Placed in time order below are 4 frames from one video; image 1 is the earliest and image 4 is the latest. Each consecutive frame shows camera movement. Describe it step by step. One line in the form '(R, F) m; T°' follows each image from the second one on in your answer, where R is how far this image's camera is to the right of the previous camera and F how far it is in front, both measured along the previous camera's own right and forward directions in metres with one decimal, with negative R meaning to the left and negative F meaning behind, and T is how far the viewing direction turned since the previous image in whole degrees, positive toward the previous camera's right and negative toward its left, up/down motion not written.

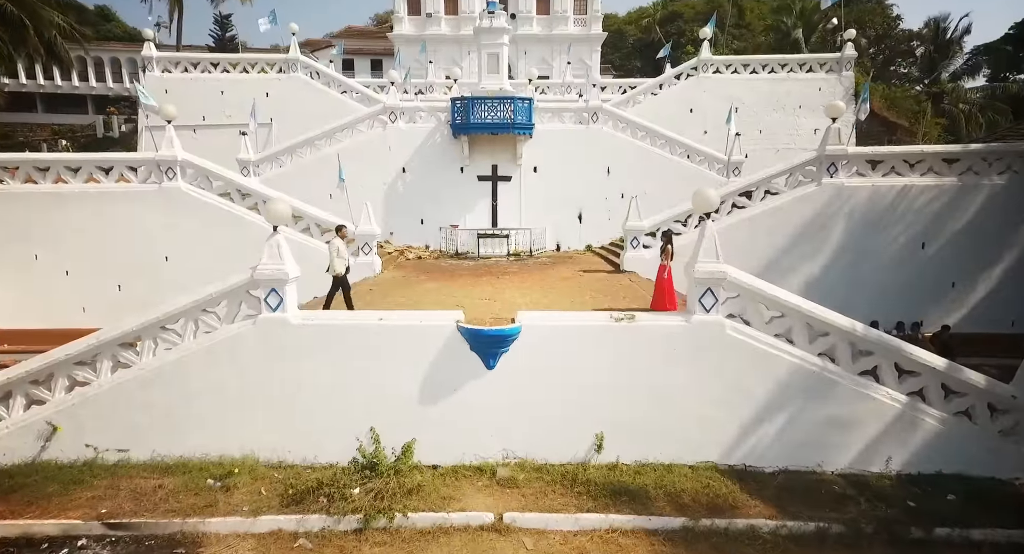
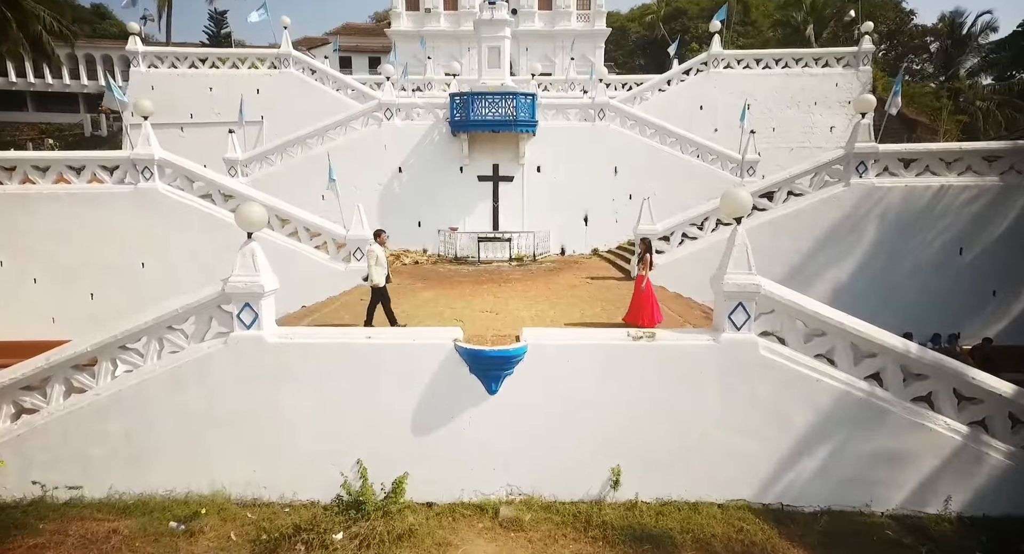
(0.0, +0.8) m; 0°
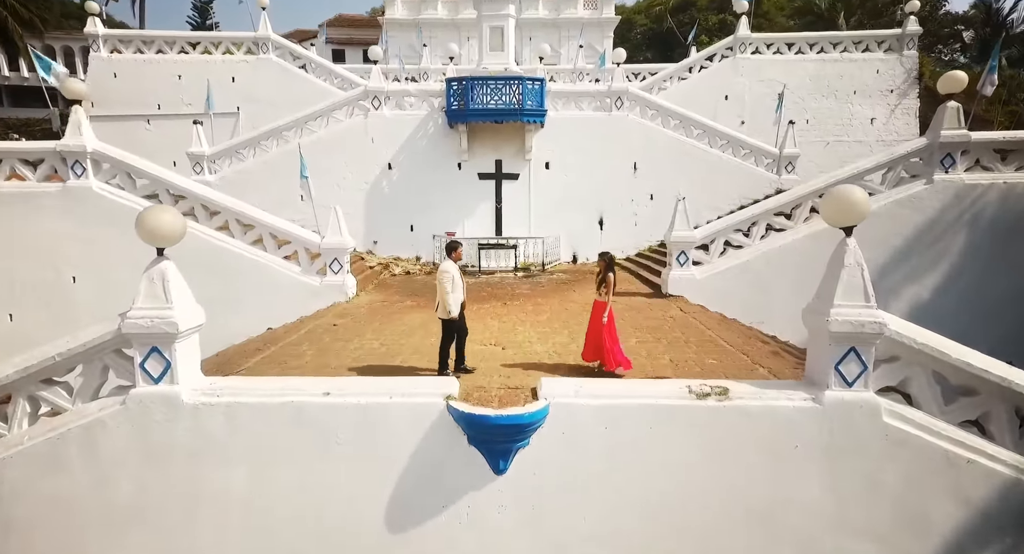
(-0.1, +1.8) m; 0°
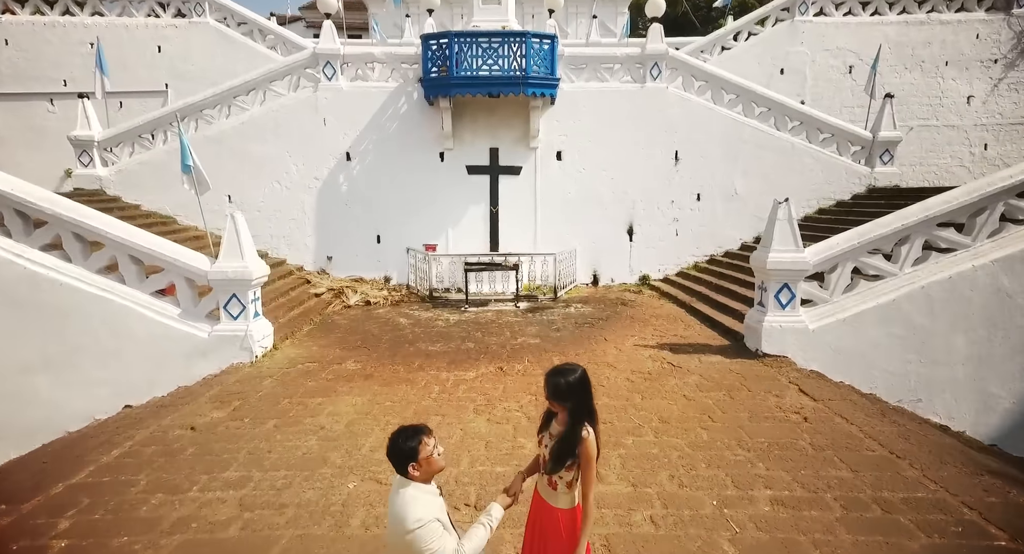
(0.0, +3.3) m; 0°
